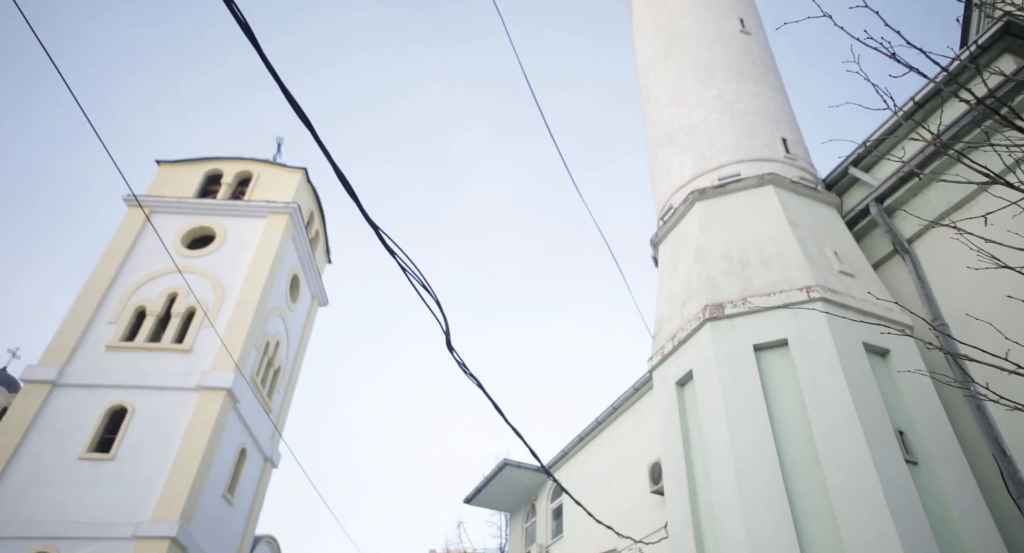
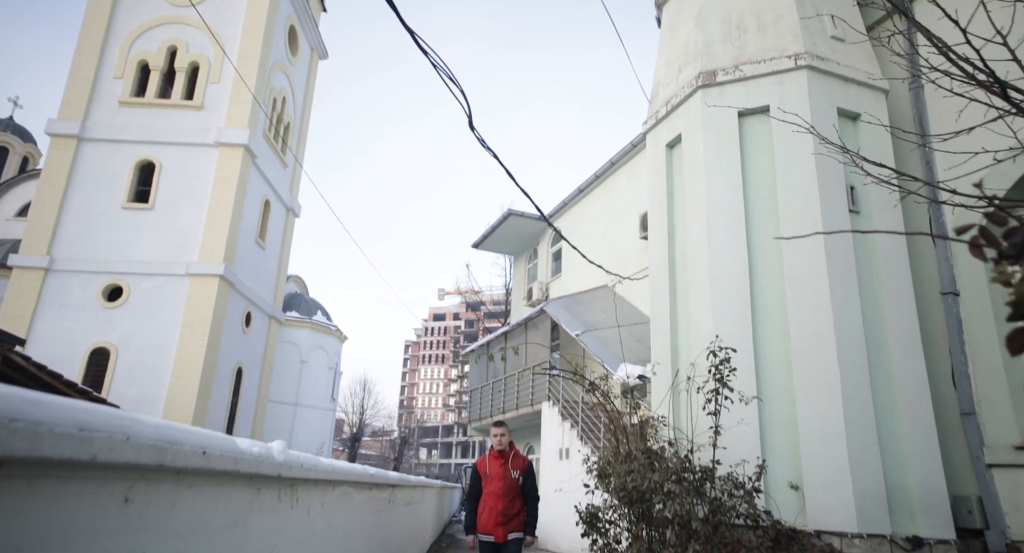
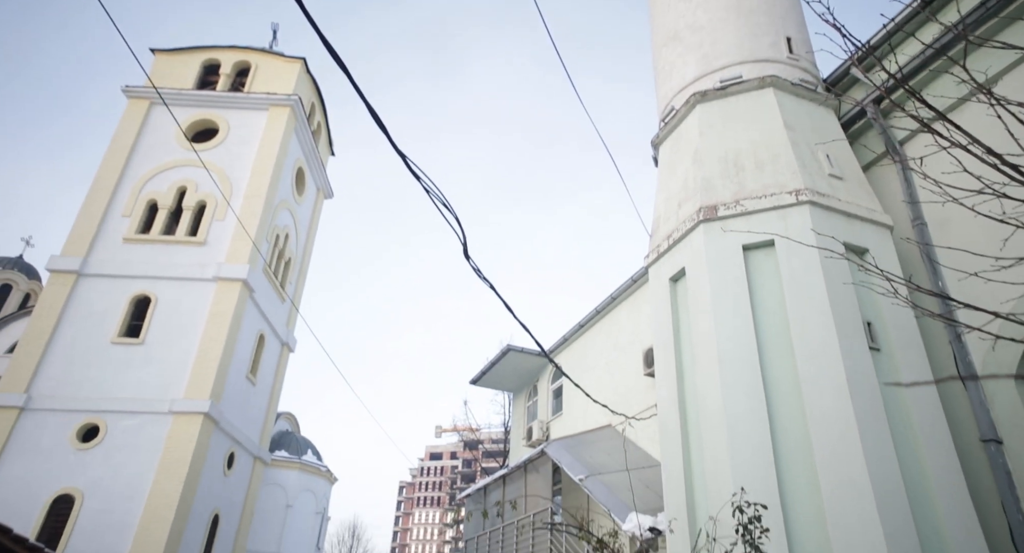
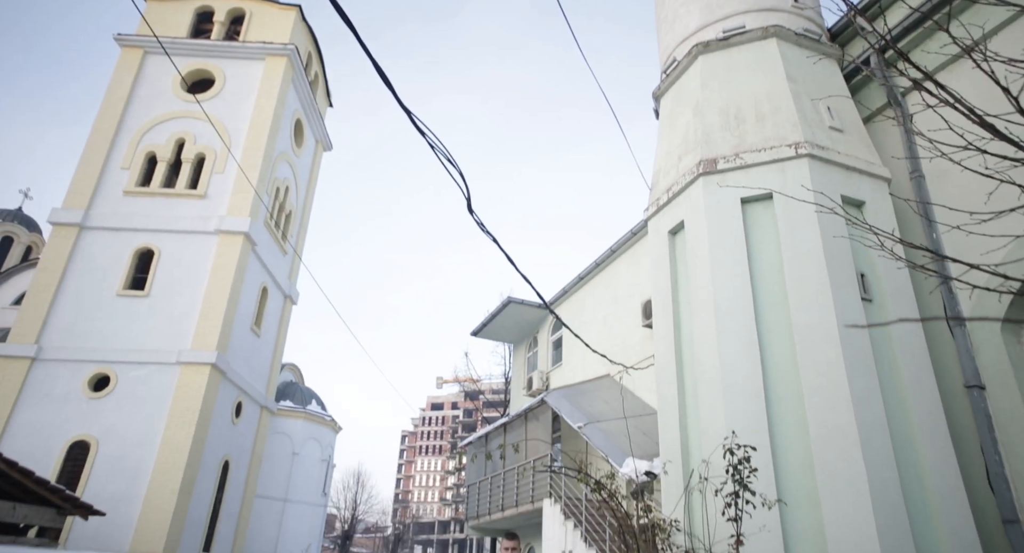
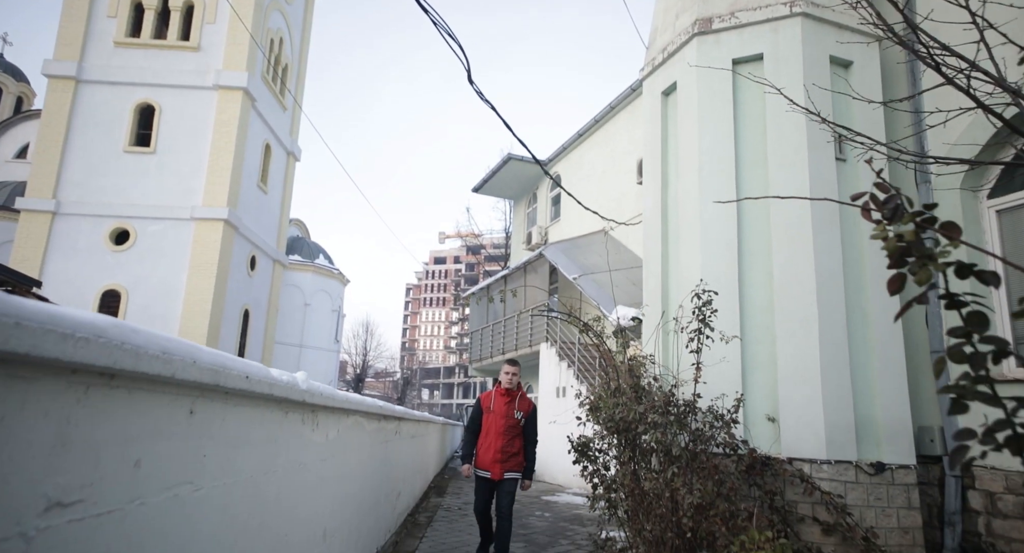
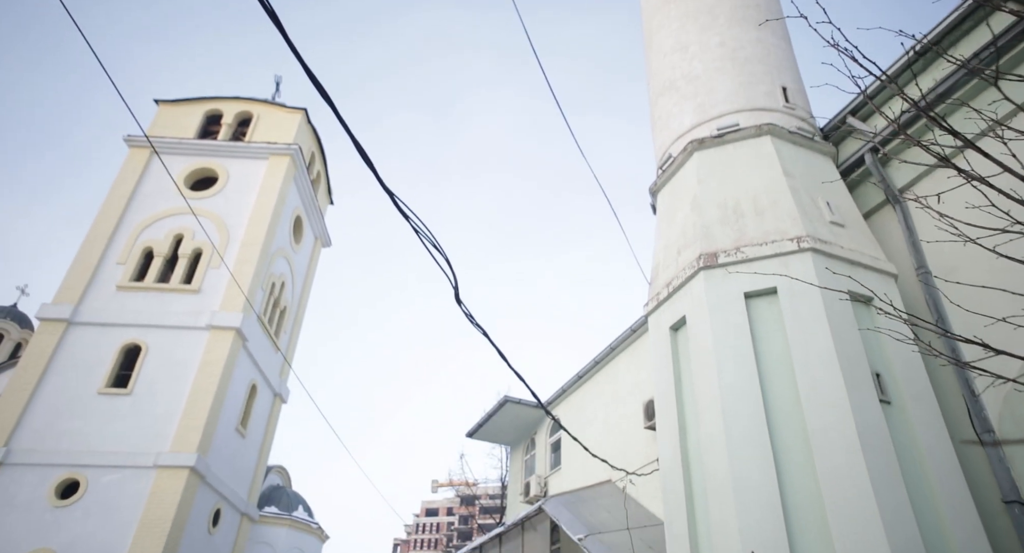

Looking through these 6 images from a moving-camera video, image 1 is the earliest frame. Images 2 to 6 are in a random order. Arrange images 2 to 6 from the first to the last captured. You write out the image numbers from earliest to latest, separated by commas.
6, 3, 4, 2, 5
